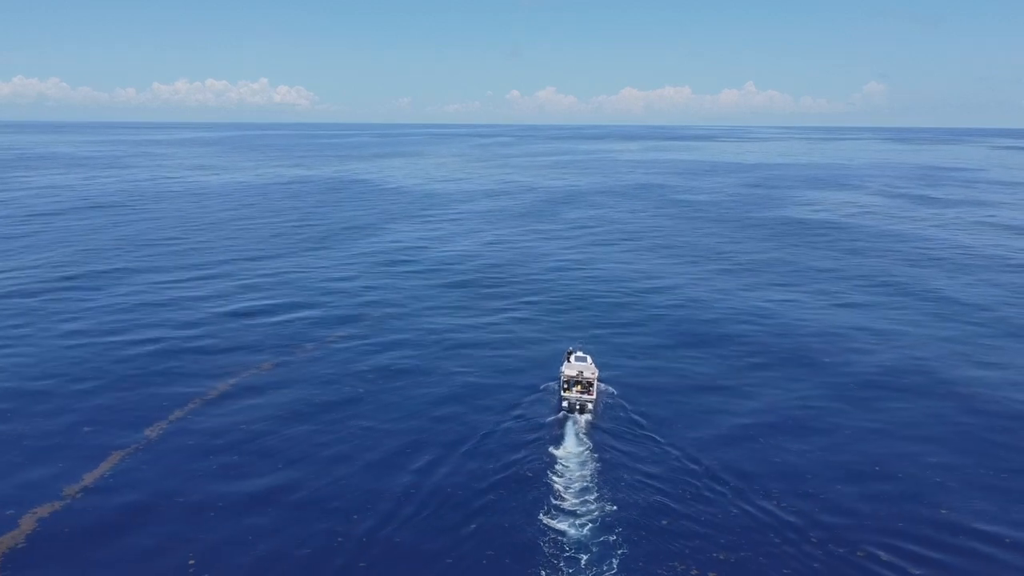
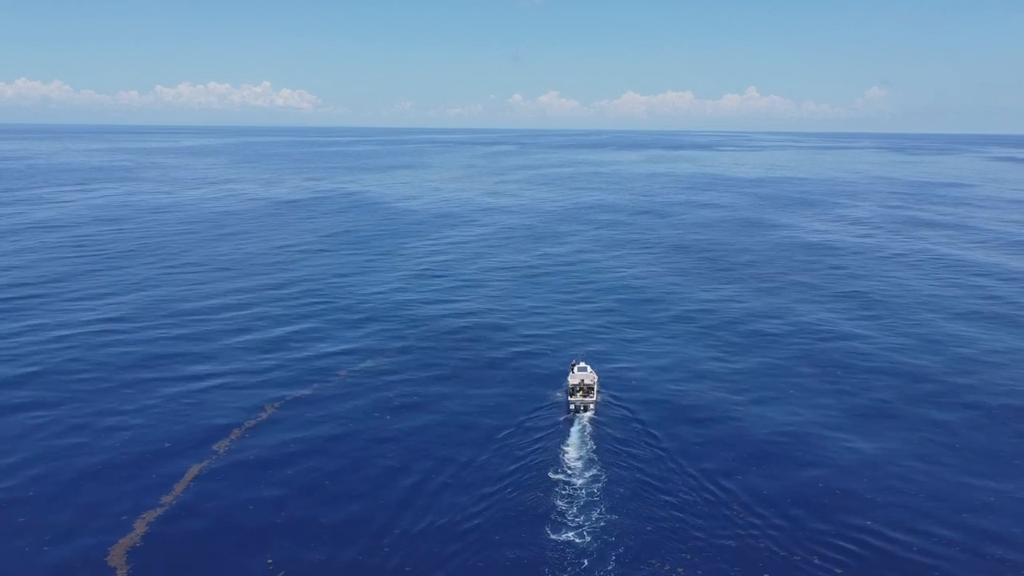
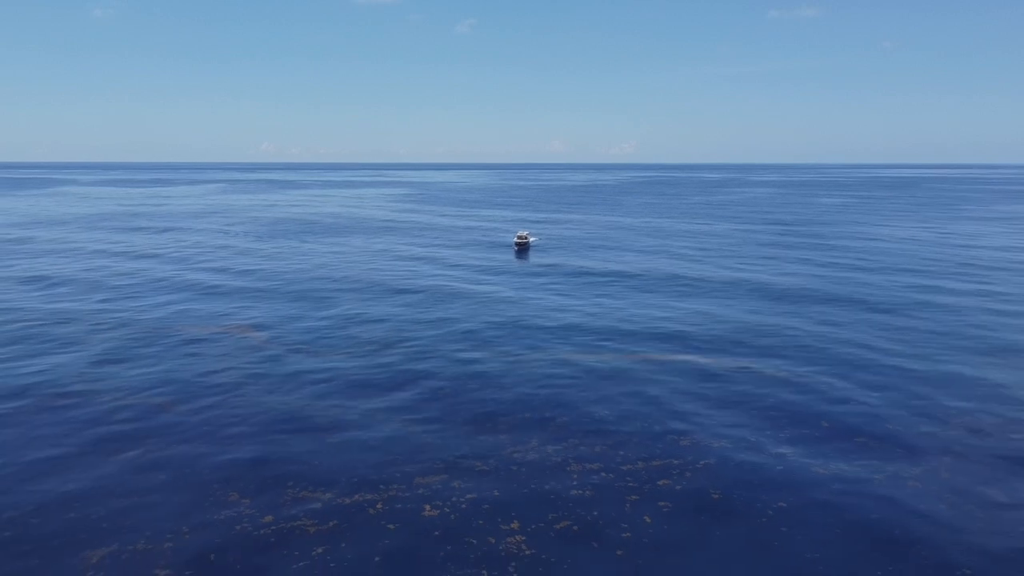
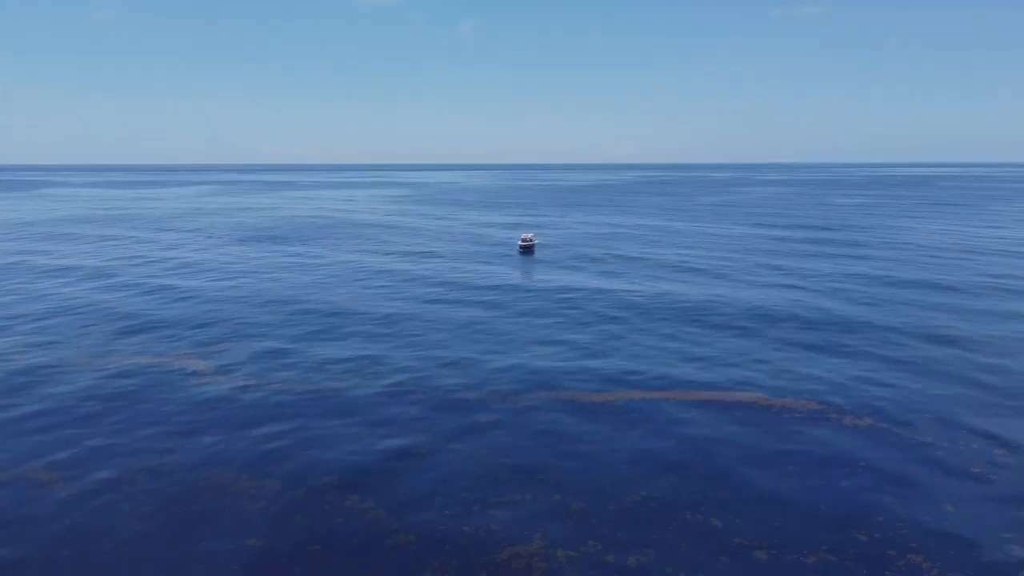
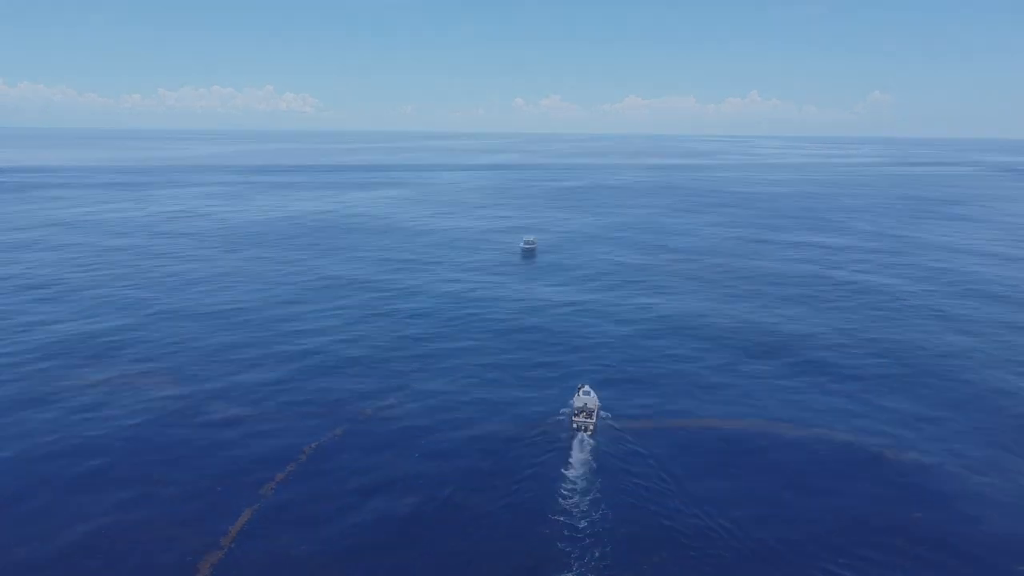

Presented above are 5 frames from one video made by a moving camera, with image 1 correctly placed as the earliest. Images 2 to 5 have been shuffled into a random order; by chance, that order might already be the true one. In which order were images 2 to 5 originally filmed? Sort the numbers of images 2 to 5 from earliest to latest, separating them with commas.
2, 5, 4, 3
